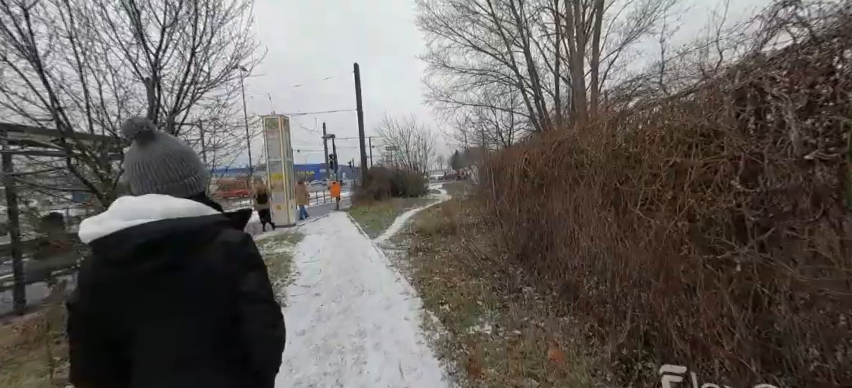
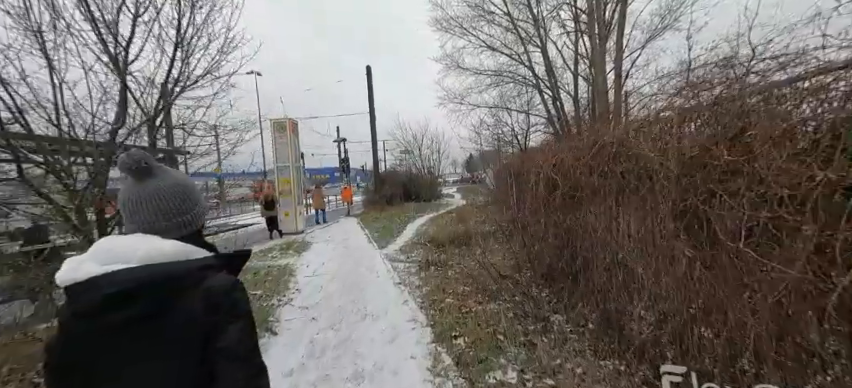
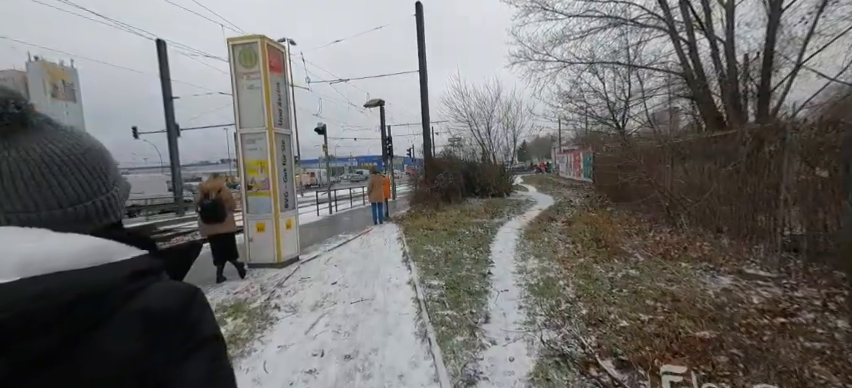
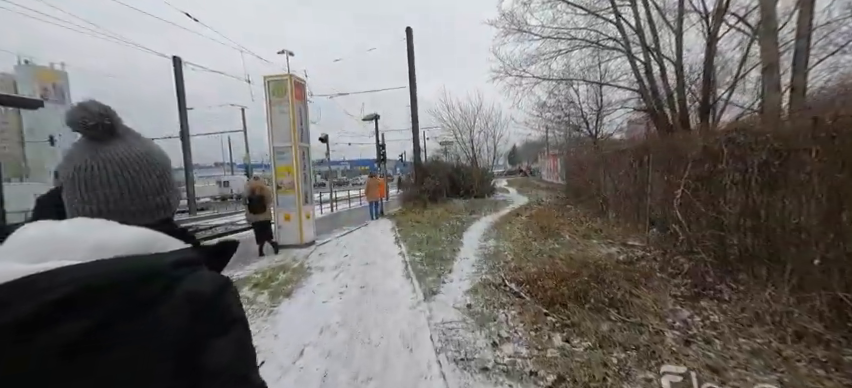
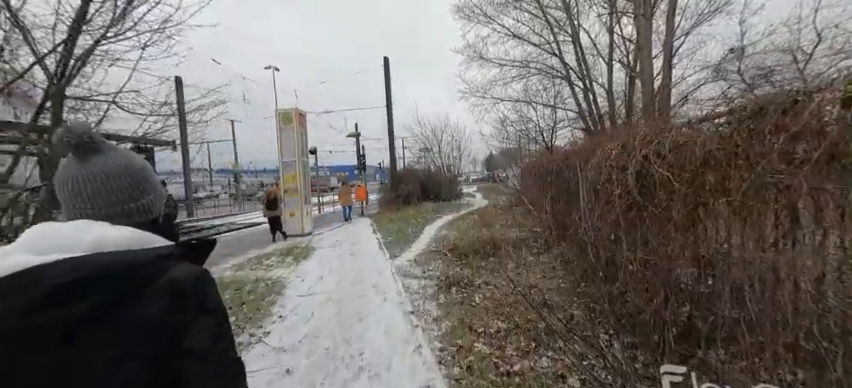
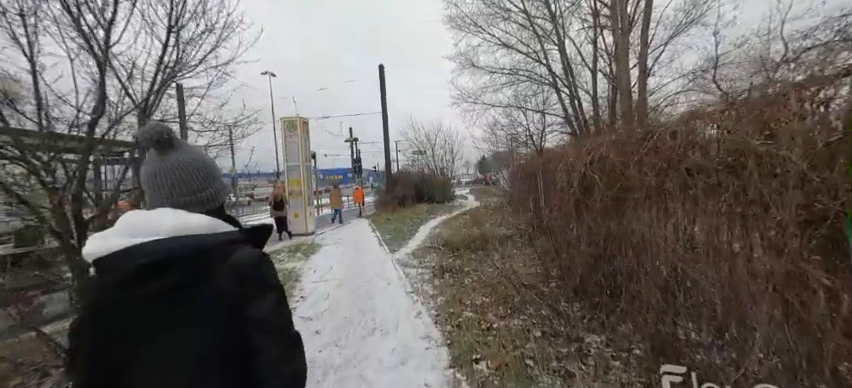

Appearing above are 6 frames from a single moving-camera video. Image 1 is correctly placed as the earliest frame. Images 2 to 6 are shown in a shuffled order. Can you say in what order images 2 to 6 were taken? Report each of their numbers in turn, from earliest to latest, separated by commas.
2, 6, 5, 4, 3
